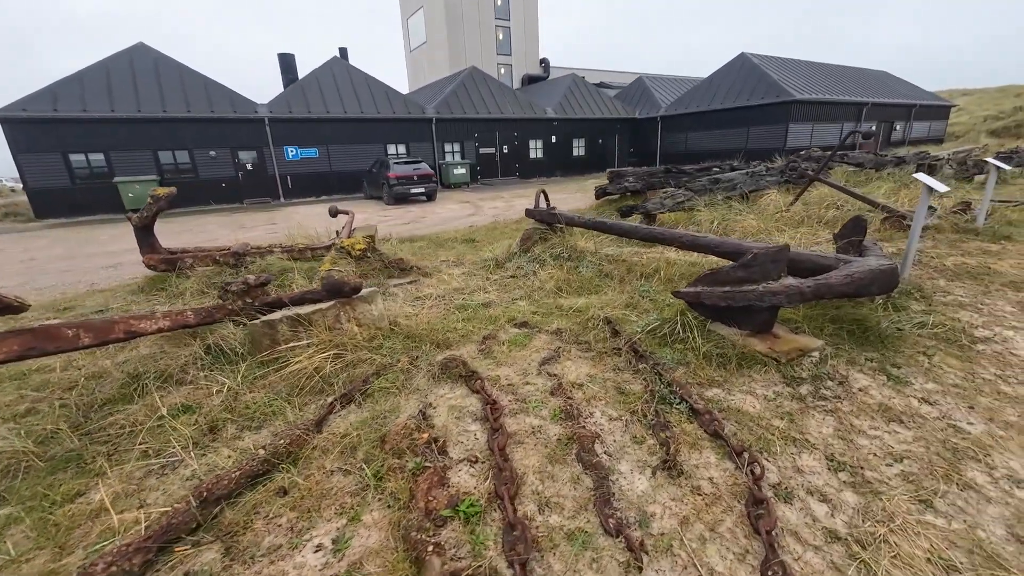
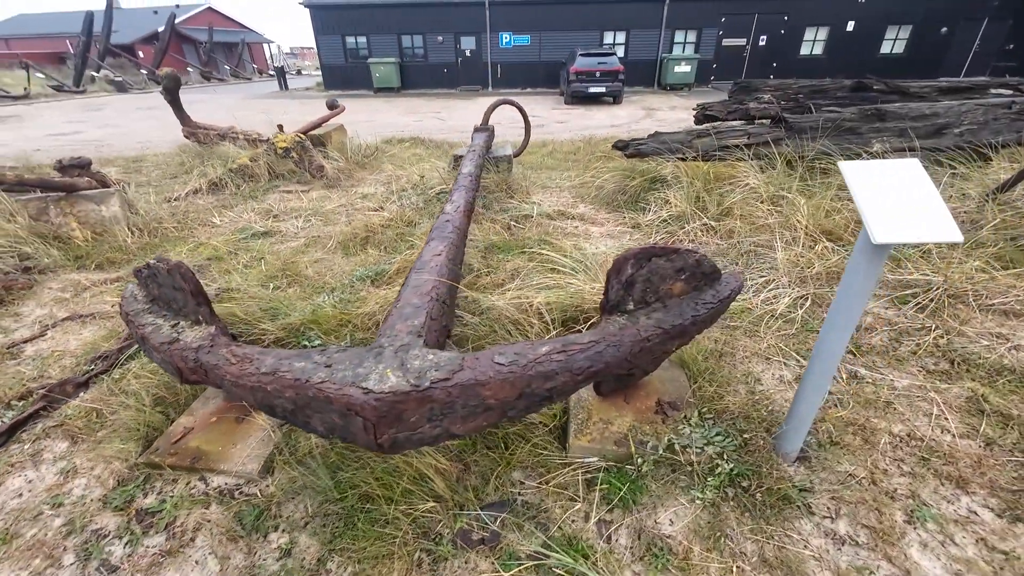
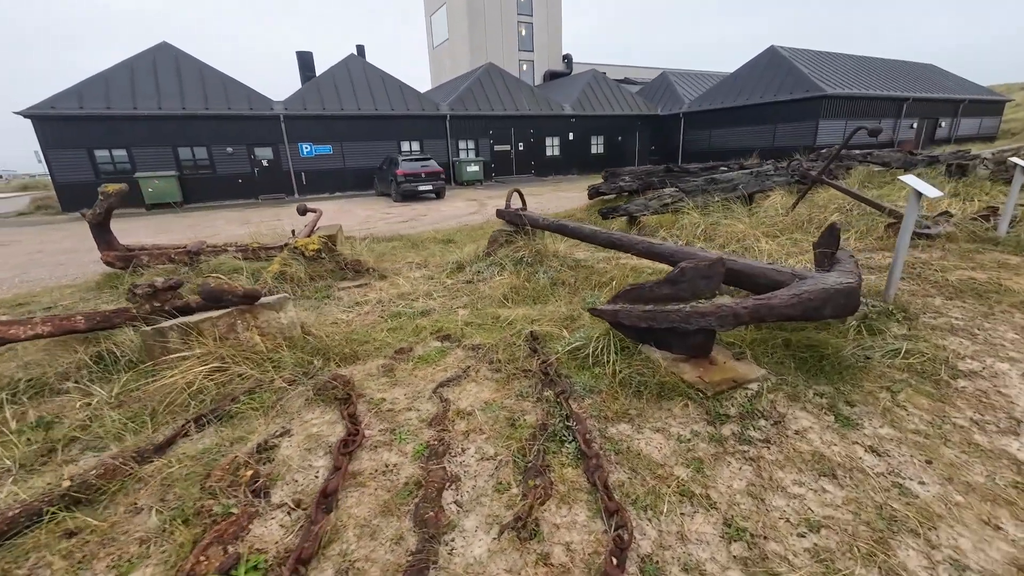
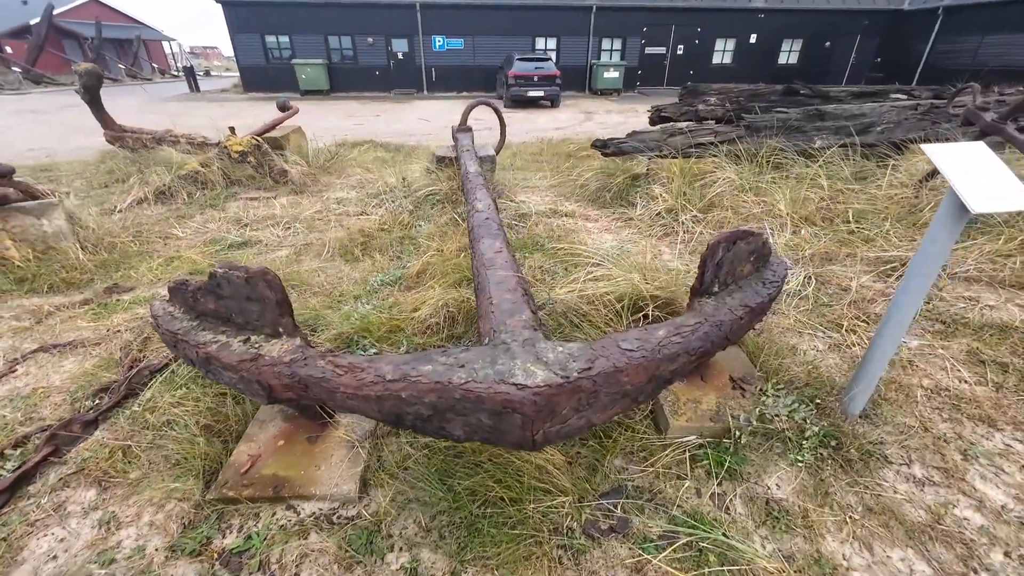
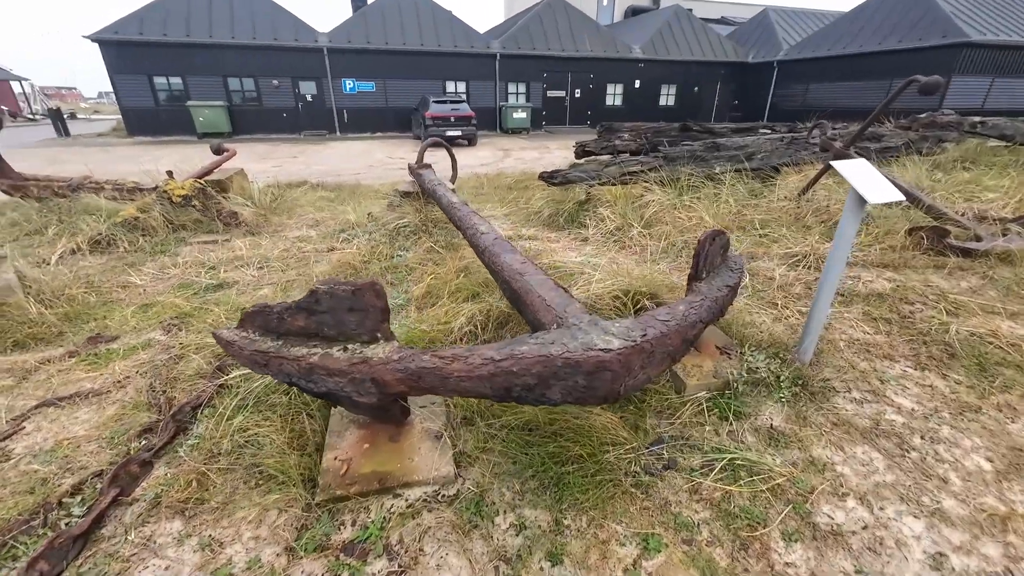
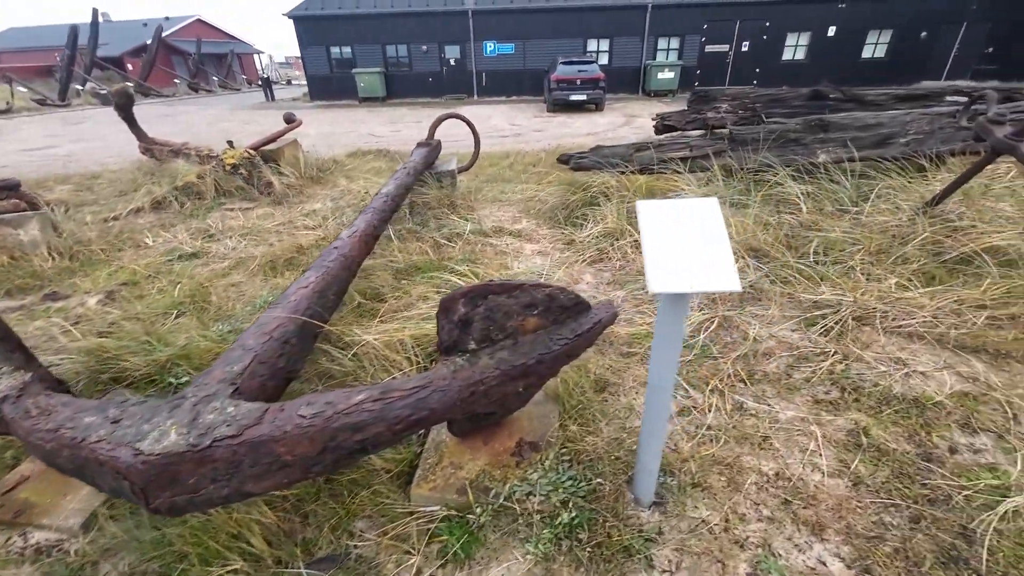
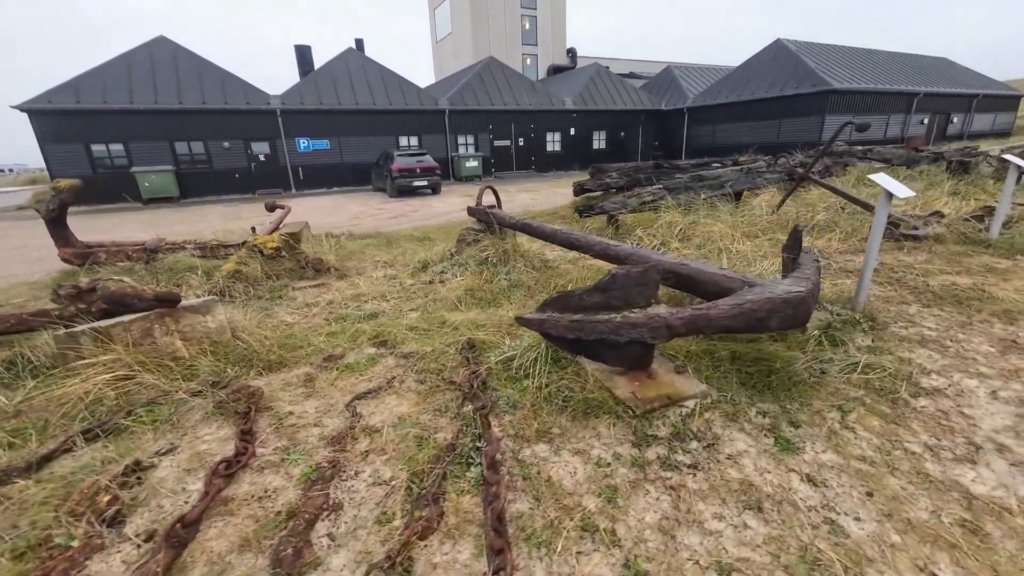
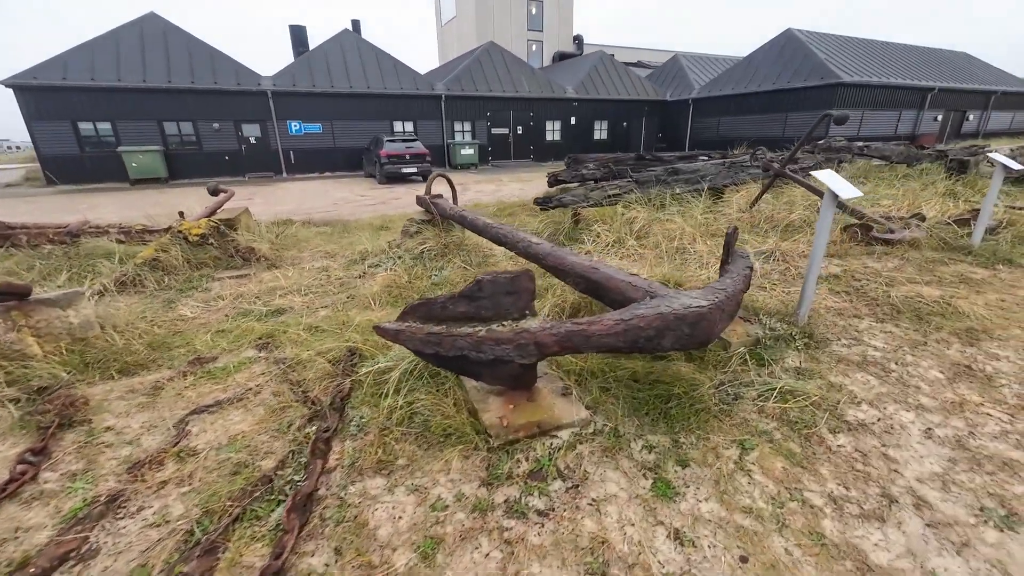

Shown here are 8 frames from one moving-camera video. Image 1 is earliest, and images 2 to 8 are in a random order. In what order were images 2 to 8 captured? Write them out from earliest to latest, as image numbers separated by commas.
3, 7, 8, 5, 4, 2, 6
